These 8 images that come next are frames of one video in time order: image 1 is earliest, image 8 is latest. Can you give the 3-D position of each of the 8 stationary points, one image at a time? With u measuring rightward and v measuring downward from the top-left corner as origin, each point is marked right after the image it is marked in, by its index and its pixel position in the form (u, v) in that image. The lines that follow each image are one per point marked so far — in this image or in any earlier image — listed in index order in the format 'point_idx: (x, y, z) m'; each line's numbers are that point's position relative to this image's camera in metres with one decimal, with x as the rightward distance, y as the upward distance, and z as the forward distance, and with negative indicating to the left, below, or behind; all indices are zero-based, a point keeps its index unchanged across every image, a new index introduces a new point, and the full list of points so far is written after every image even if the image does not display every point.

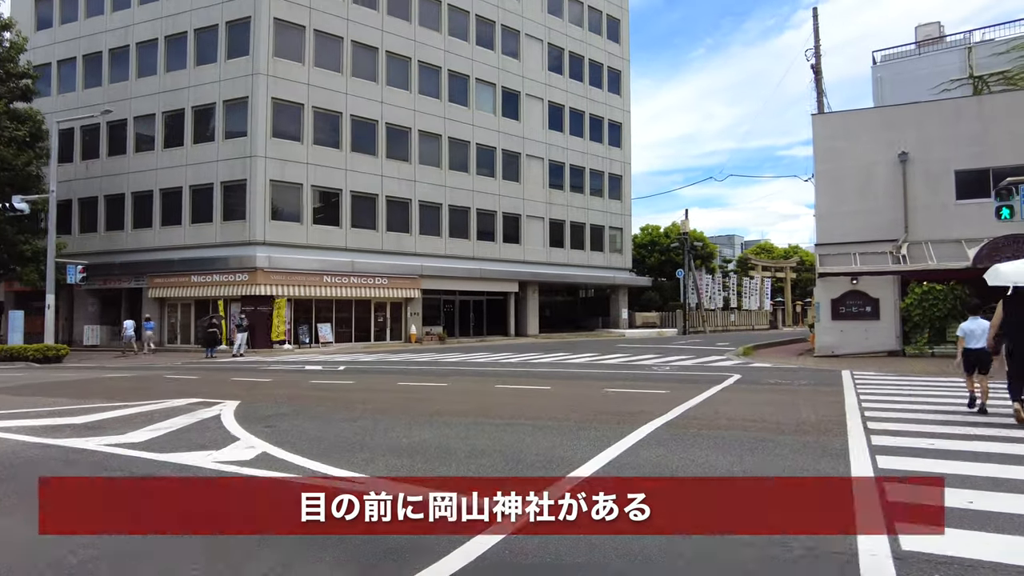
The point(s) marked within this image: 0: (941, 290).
0: (+11.2, 0.0, +16.8) m
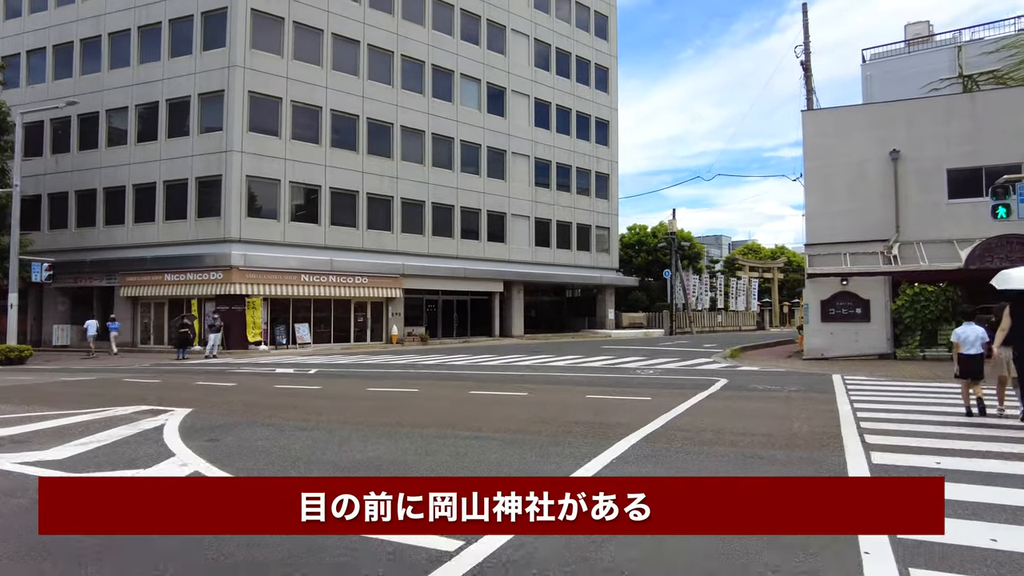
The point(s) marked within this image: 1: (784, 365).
0: (+10.7, -0.1, +16.3) m
1: (+7.2, -2.0, +17.0) m
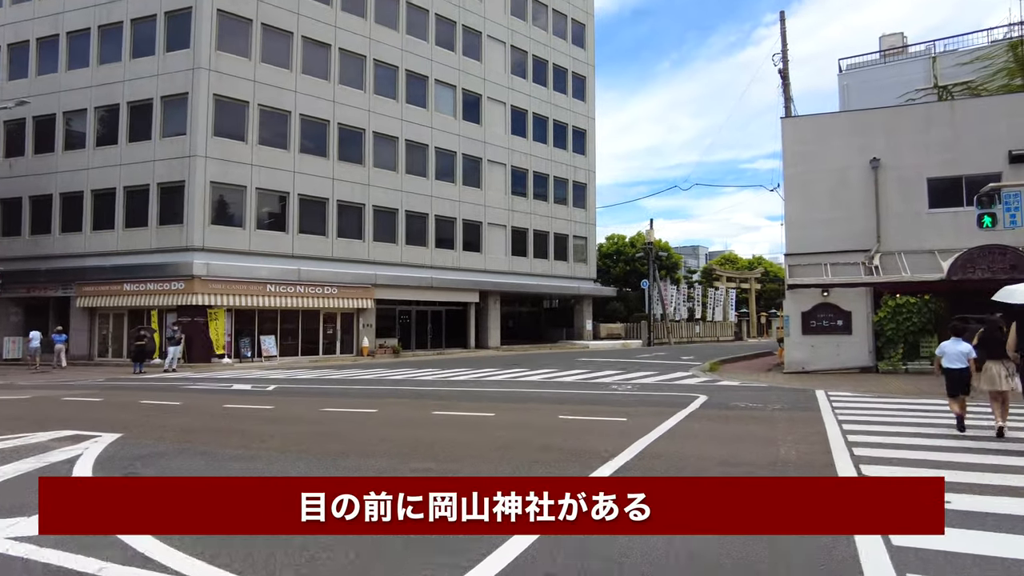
0: (+10.0, -0.4, +15.9) m
1: (+6.4, -2.3, +16.5) m
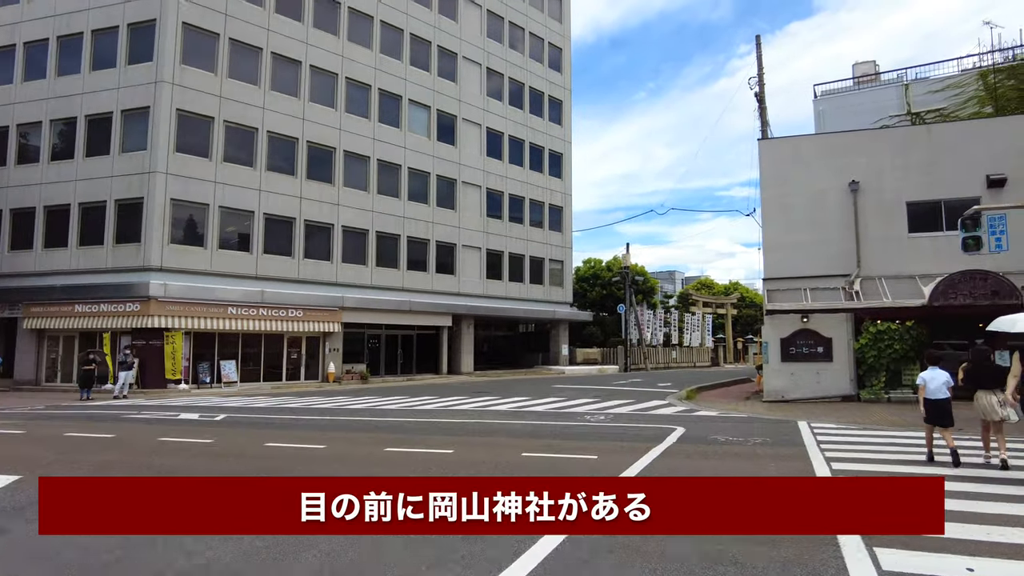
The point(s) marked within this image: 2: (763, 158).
0: (+9.2, -1.0, +15.5) m
1: (+5.7, -2.9, +15.8) m
2: (+6.8, +3.5, +17.5) m
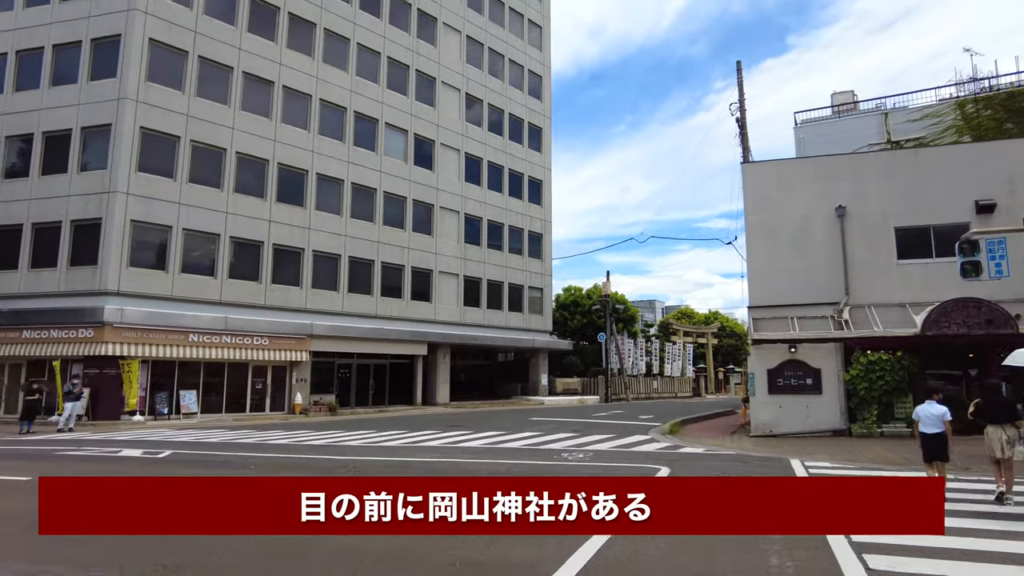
0: (+8.6, -1.7, +14.8) m
1: (+5.1, -3.6, +15.0) m
2: (+6.2, +2.8, +16.9) m
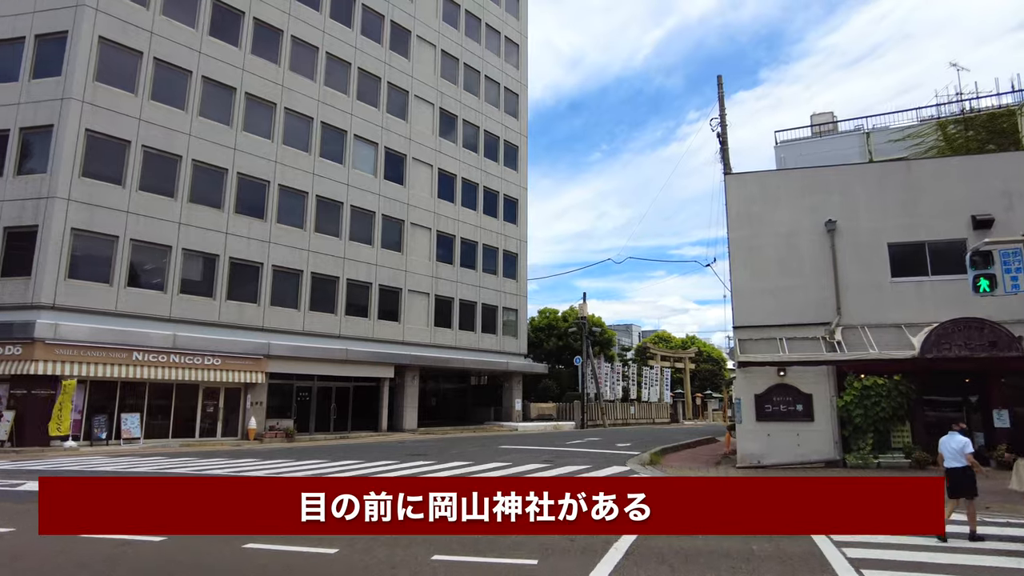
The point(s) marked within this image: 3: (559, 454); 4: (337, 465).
0: (+7.9, -2.1, +13.7) m
1: (+4.3, -4.0, +13.7) m
2: (+5.4, +2.3, +15.9) m
3: (+1.5, -5.0, +19.5) m
4: (-4.1, -4.1, +15.2) m
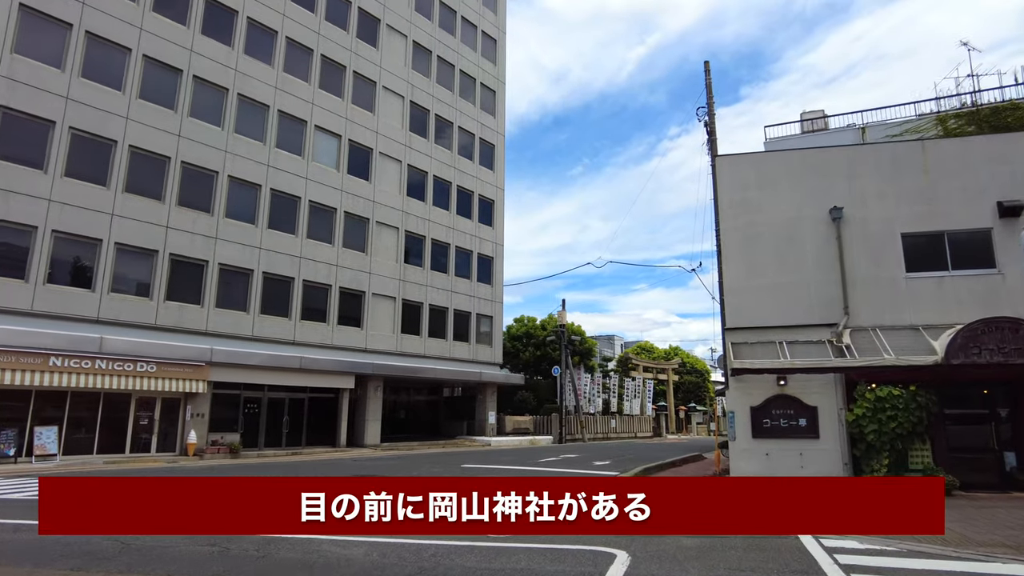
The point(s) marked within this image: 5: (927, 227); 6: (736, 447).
0: (+7.1, -2.0, +11.8) m
1: (+3.5, -3.8, +11.6) m
2: (+4.6, +2.4, +14.0) m
3: (+0.6, -5.0, +17.4) m
4: (-5.0, -3.9, +12.9) m
5: (+8.3, +1.2, +12.9) m
6: (+4.3, -3.0, +12.3) m
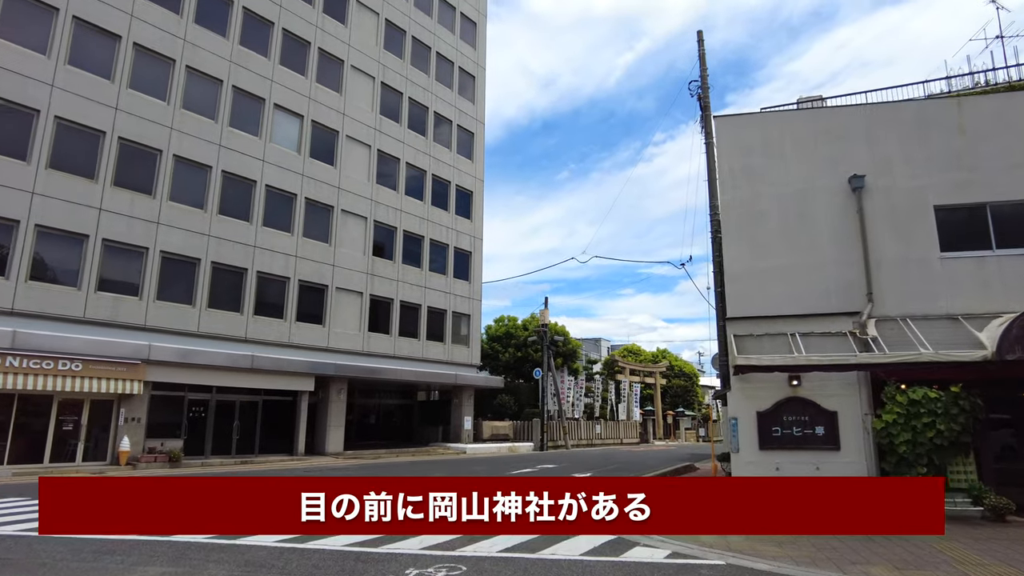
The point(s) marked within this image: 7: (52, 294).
0: (+6.4, -1.7, +9.7) m
1: (+2.8, -3.5, +9.4) m
2: (+3.9, +2.7, +11.9) m
3: (-0.2, -4.7, +15.1) m
4: (-5.7, -3.6, +10.6) m
5: (+7.6, +1.5, +10.9) m
6: (+3.6, -2.7, +10.1) m
7: (-13.8, -0.2, +19.4) m
